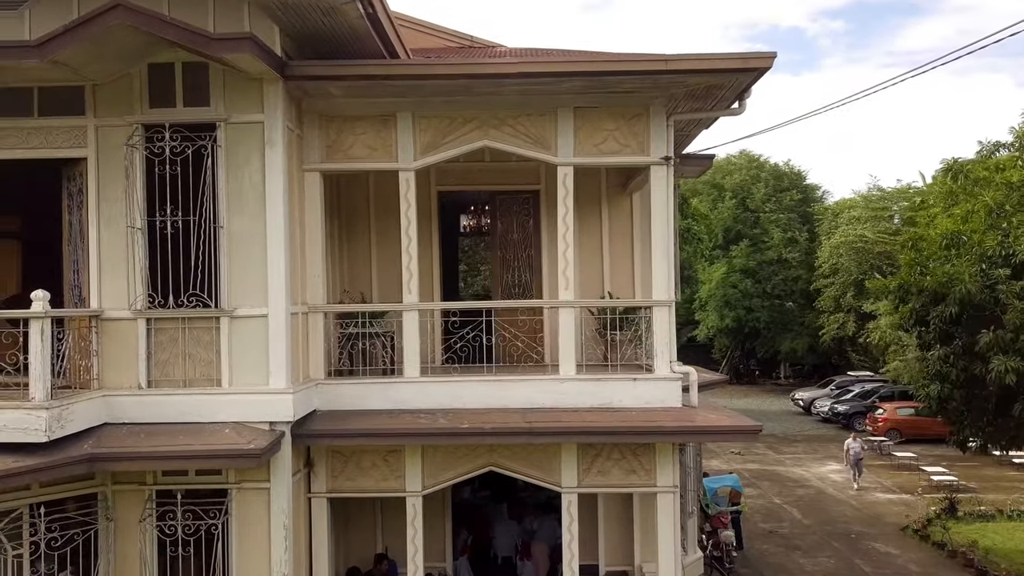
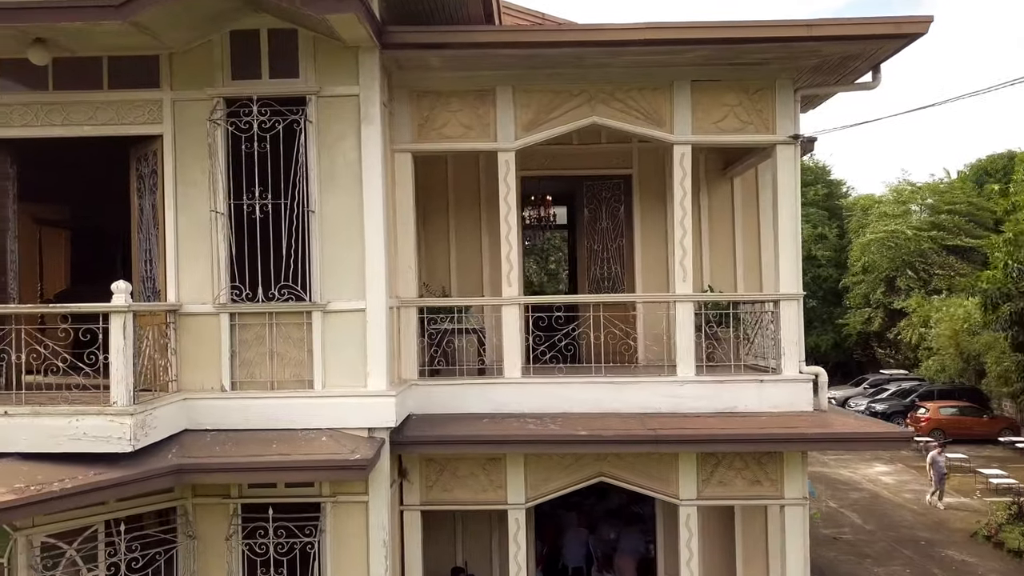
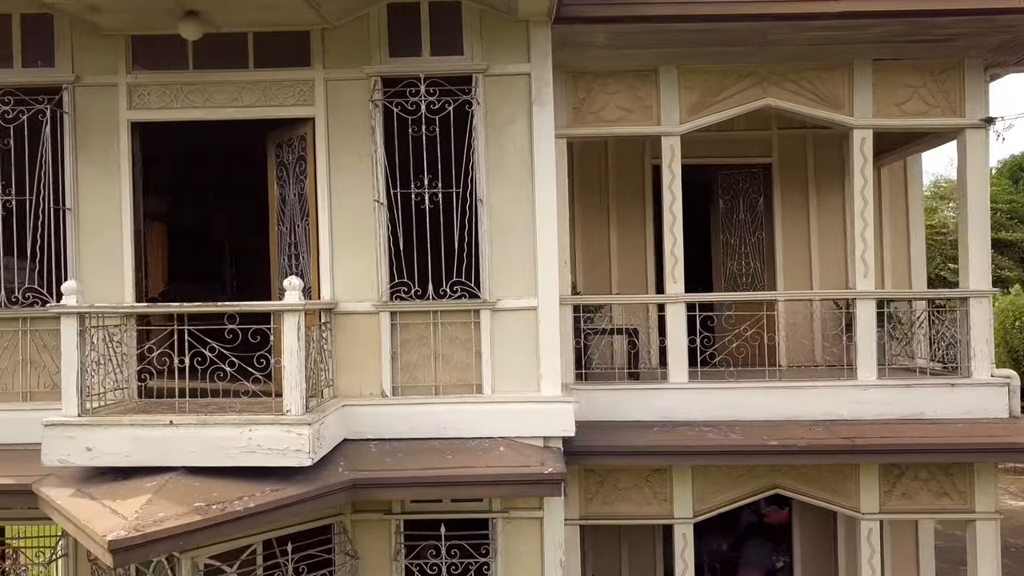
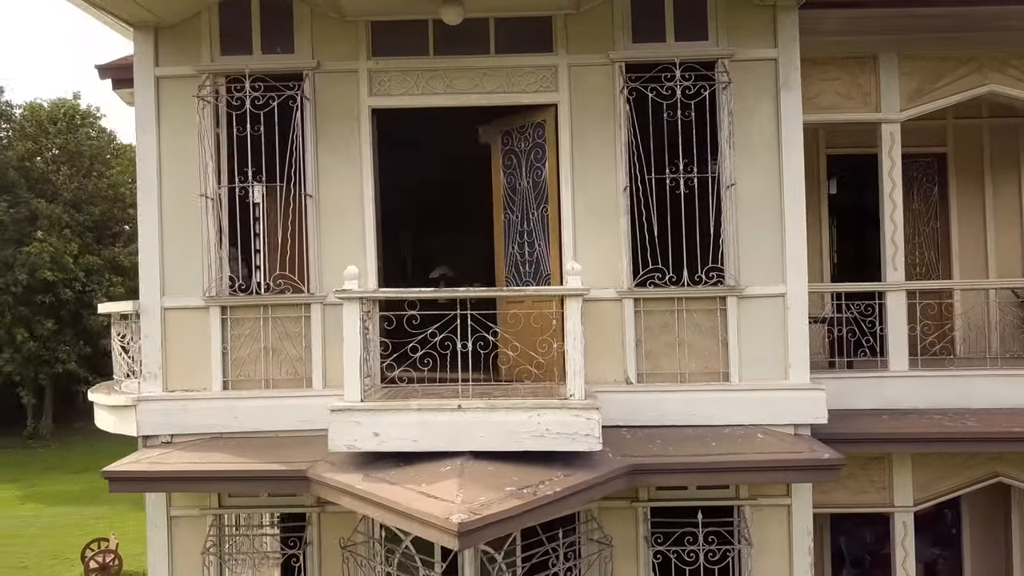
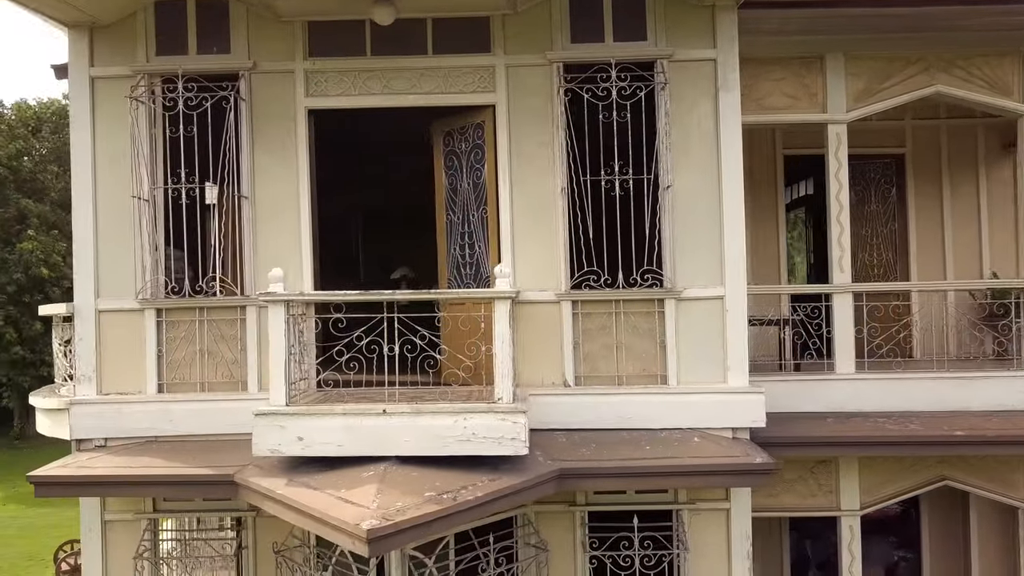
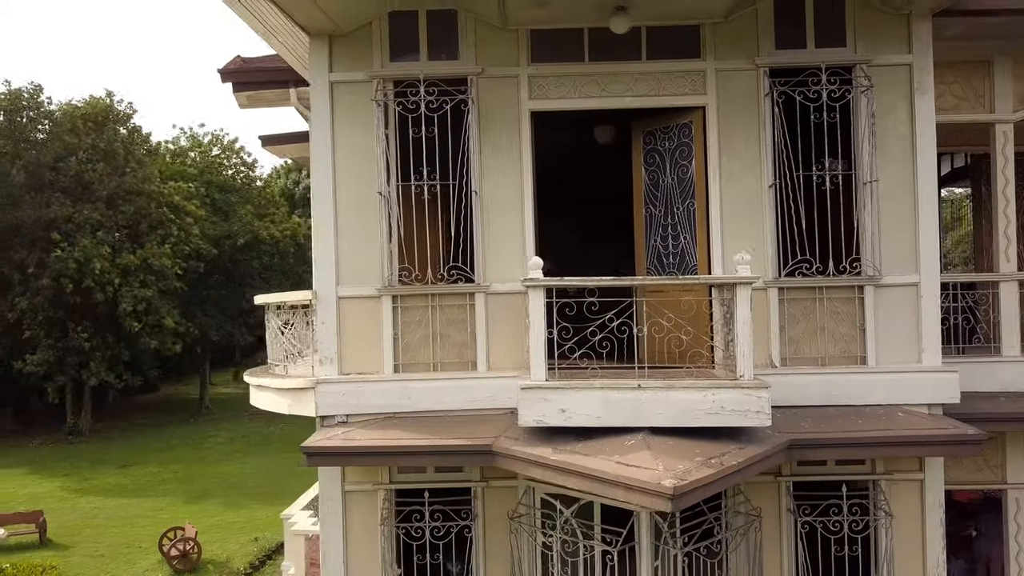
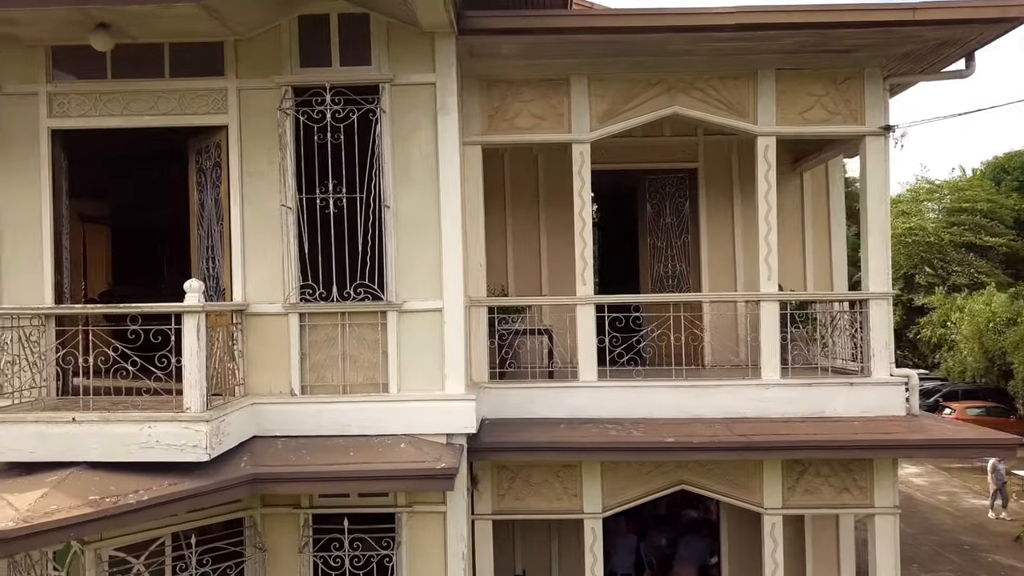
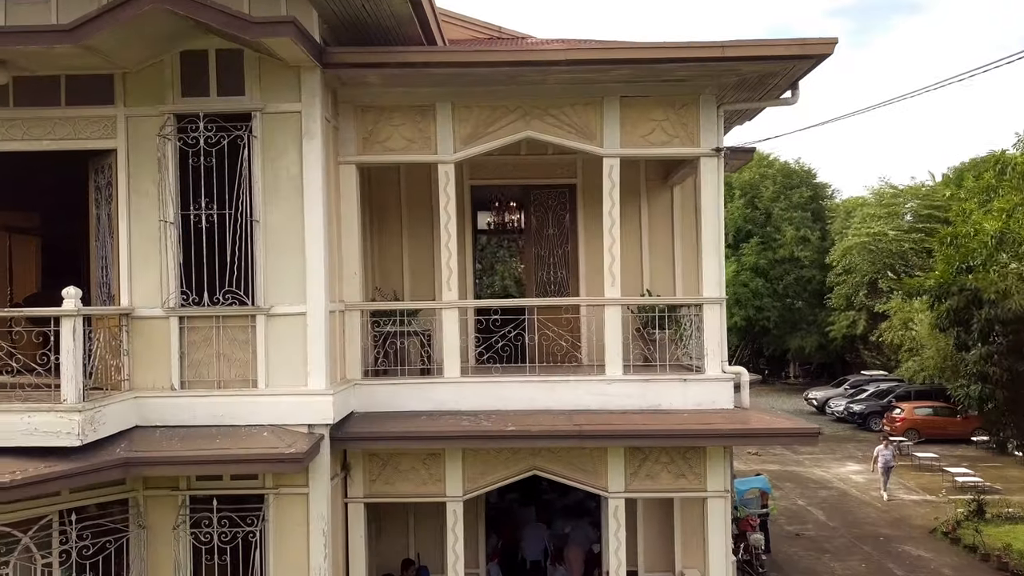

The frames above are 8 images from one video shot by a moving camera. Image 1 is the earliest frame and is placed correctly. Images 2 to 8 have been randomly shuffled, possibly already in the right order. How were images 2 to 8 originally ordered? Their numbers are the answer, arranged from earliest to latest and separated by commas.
8, 2, 7, 3, 5, 4, 6
